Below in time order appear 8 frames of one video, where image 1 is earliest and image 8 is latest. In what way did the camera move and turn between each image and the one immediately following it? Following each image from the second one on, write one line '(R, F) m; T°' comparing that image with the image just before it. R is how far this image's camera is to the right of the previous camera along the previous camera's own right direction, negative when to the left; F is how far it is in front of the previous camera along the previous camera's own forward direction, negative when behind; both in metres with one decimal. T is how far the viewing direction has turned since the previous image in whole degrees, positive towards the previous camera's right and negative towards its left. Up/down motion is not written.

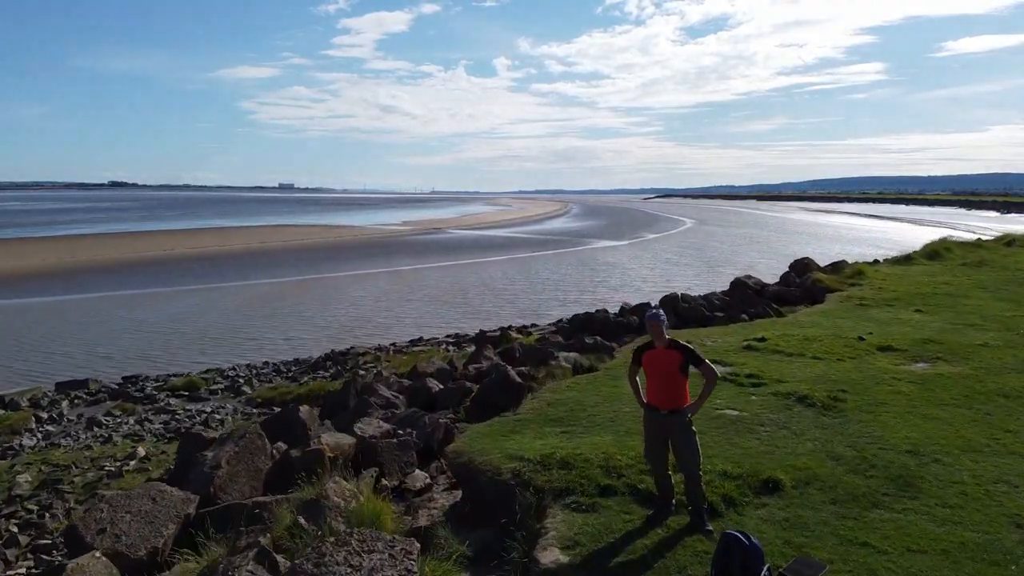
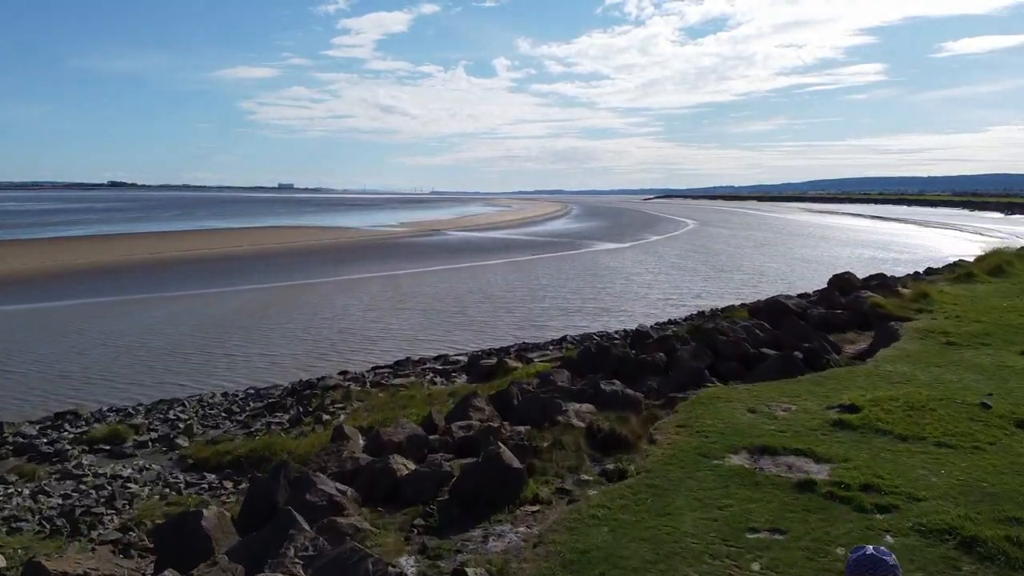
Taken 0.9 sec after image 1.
(0.0, +1.4) m; 0°
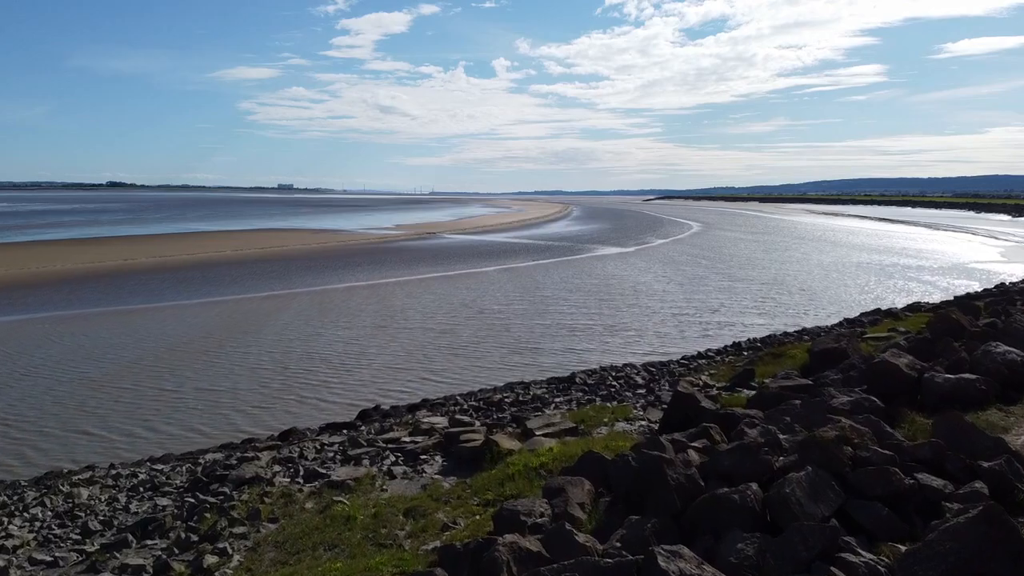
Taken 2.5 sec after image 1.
(0.0, +2.4) m; 0°
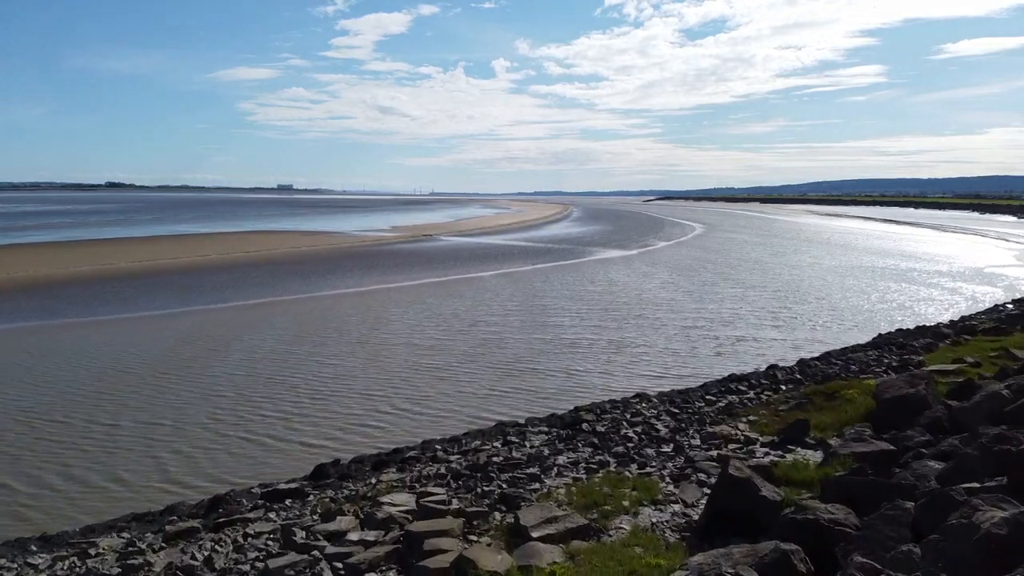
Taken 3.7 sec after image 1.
(0.0, +1.8) m; 0°
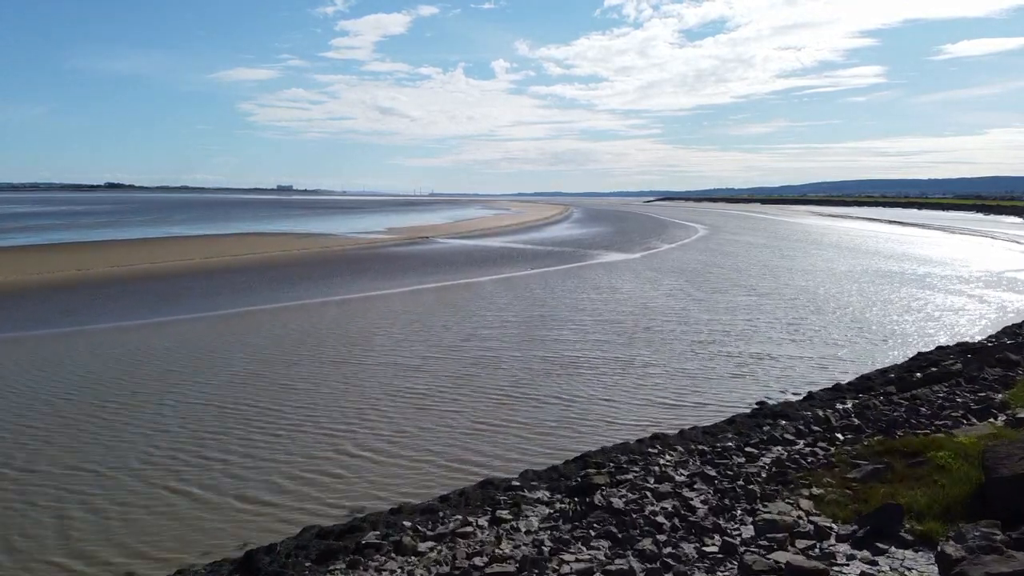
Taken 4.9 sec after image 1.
(0.0, +1.8) m; 0°
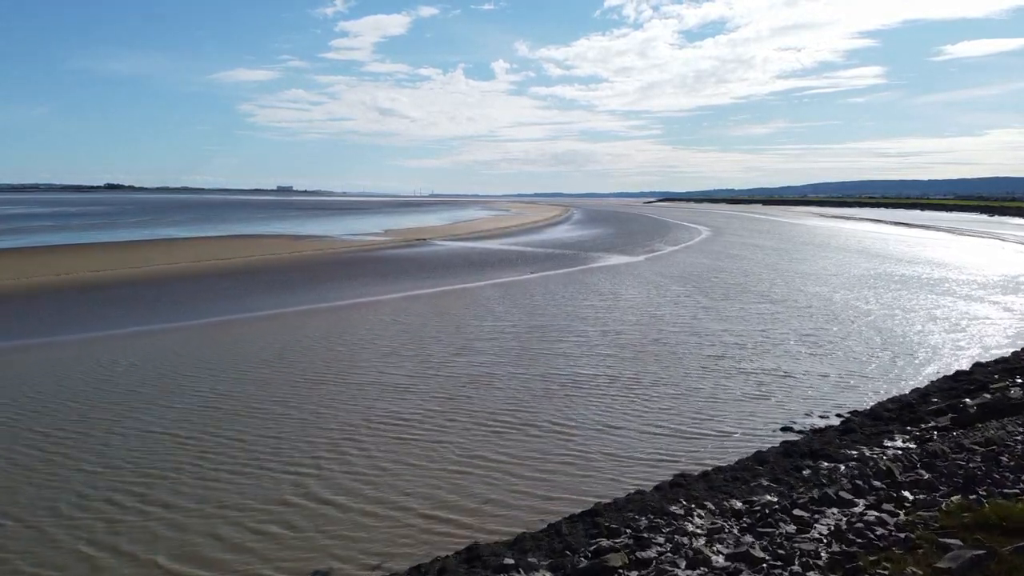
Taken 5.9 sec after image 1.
(0.0, +1.4) m; 0°
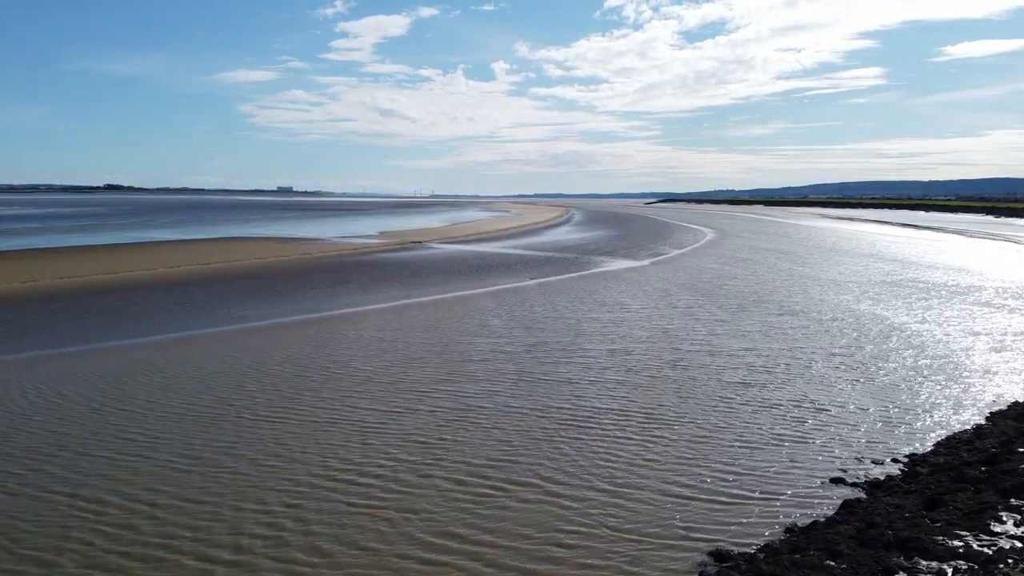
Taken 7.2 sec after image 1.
(0.0, +2.1) m; 0°
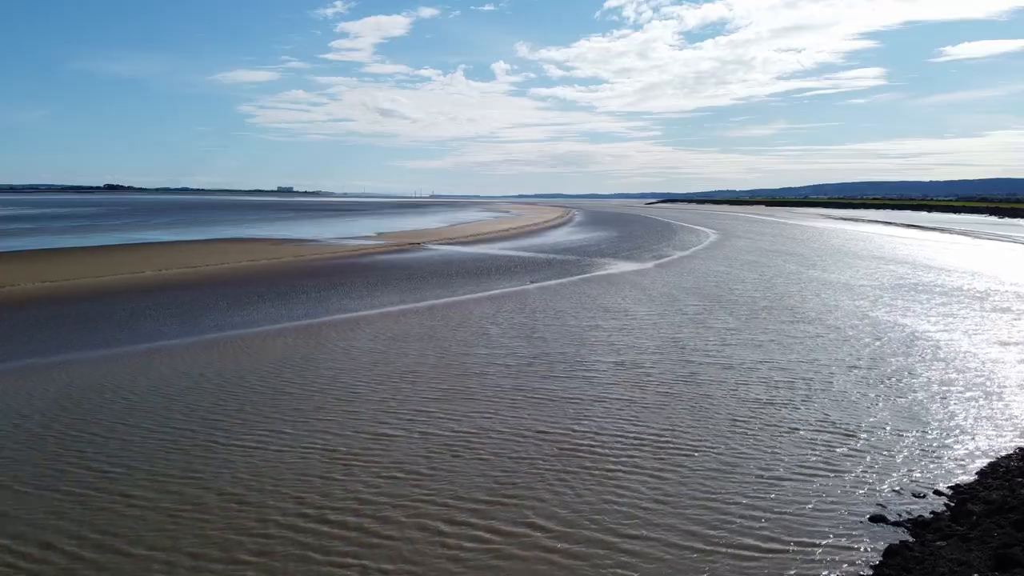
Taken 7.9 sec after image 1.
(0.0, +1.1) m; 0°
